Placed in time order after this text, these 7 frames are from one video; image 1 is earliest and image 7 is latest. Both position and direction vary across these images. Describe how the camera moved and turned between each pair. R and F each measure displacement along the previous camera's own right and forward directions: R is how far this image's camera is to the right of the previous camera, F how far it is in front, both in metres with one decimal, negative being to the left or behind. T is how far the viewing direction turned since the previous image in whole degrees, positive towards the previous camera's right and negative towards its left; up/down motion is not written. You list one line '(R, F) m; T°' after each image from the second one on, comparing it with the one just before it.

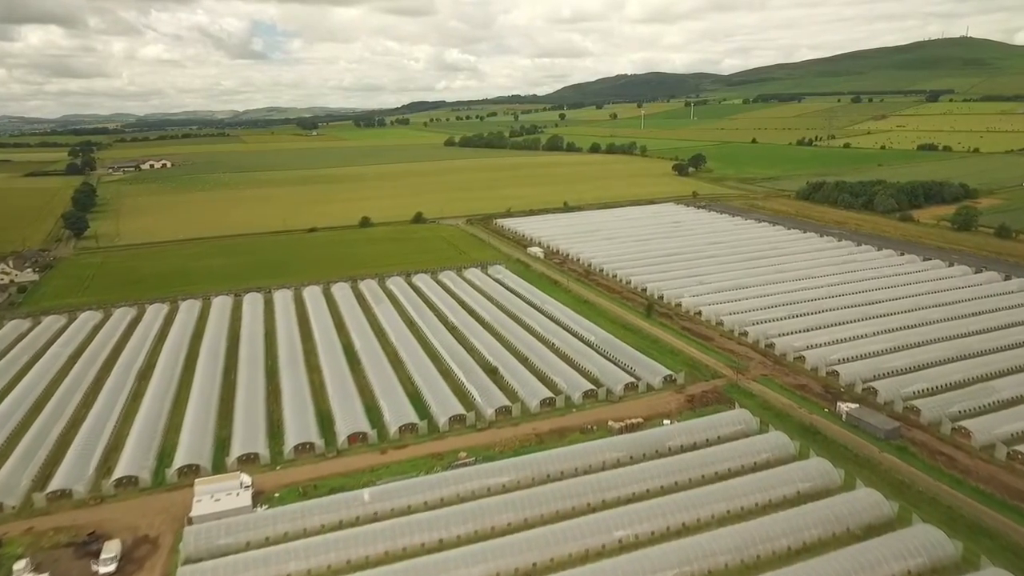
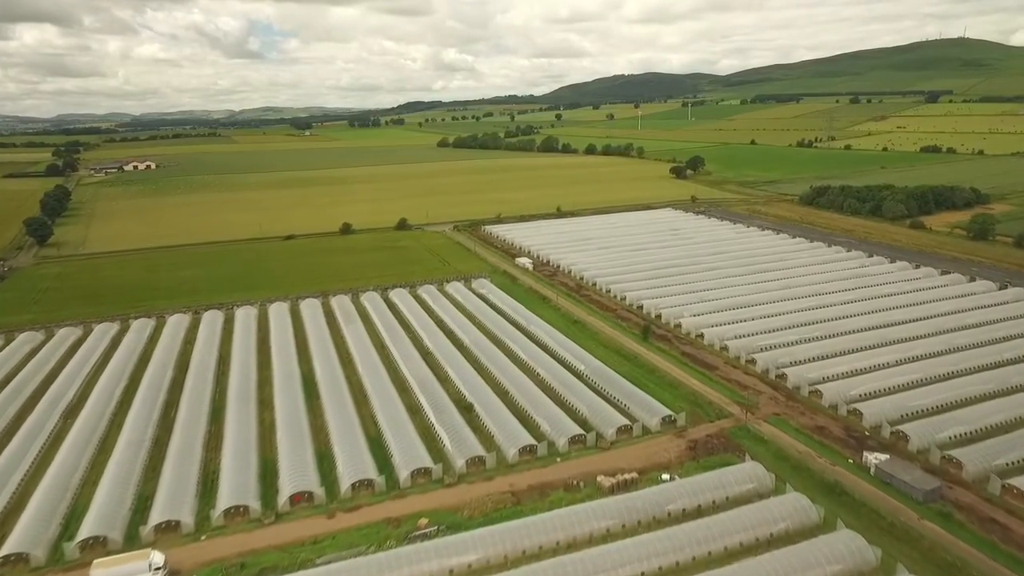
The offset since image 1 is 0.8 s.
(+0.9, +4.2) m; 0°
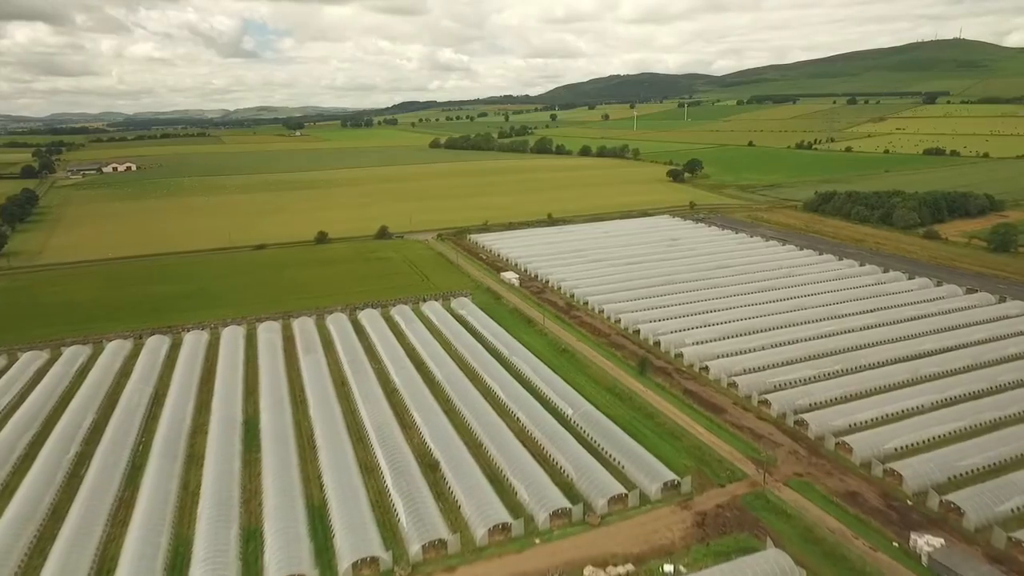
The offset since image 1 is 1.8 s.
(+0.9, +4.8) m; 0°
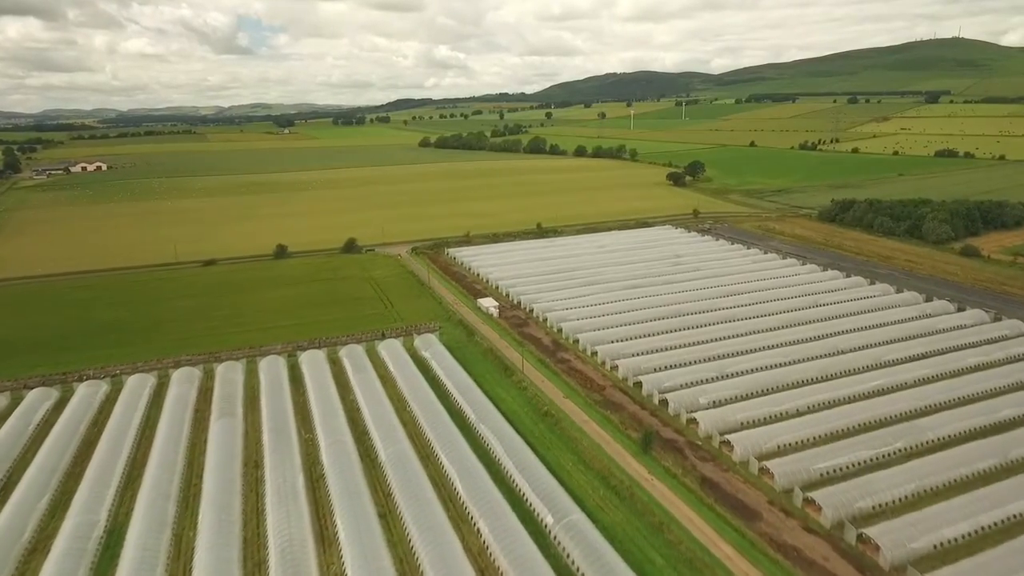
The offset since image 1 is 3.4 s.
(+1.2, +7.9) m; 0°
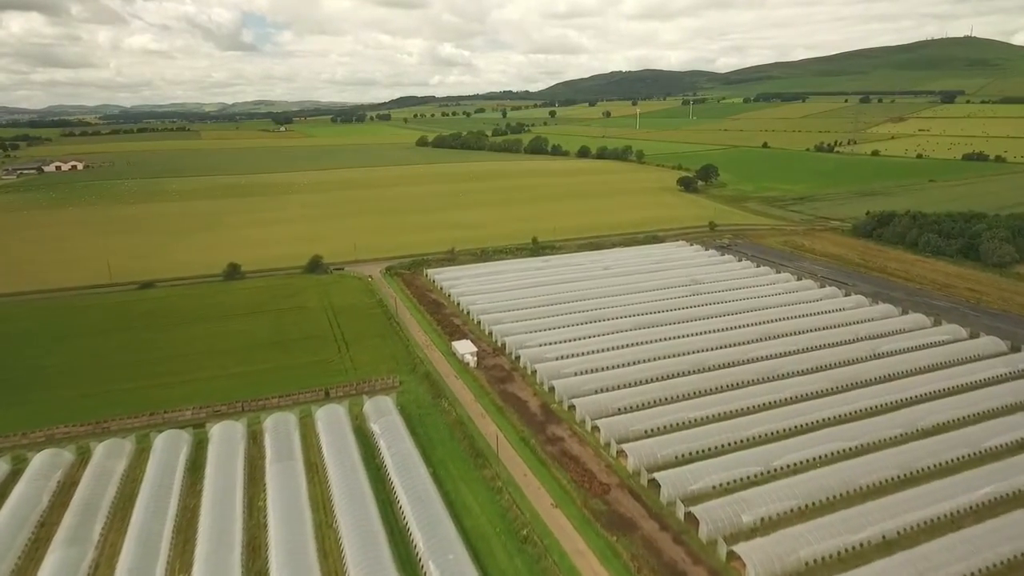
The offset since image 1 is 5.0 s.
(+1.2, +8.8) m; 0°
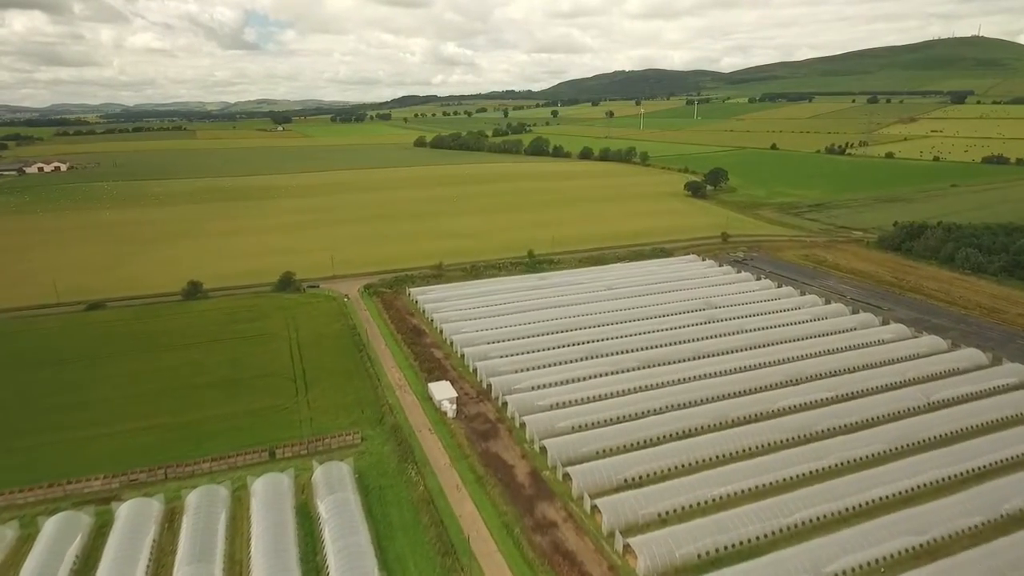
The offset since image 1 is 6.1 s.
(+0.7, +5.6) m; 0°
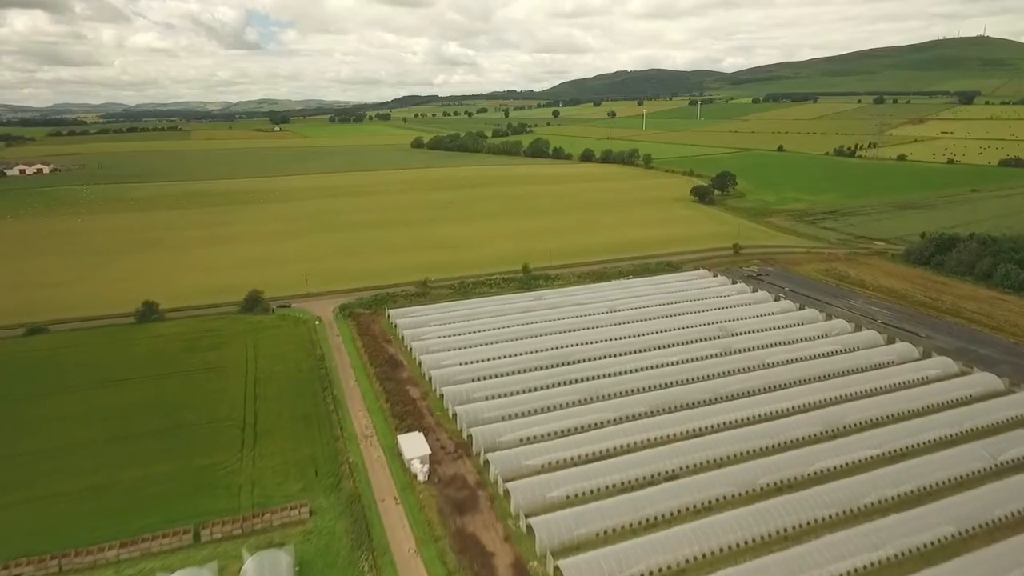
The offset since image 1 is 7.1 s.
(+0.7, +5.0) m; 0°
